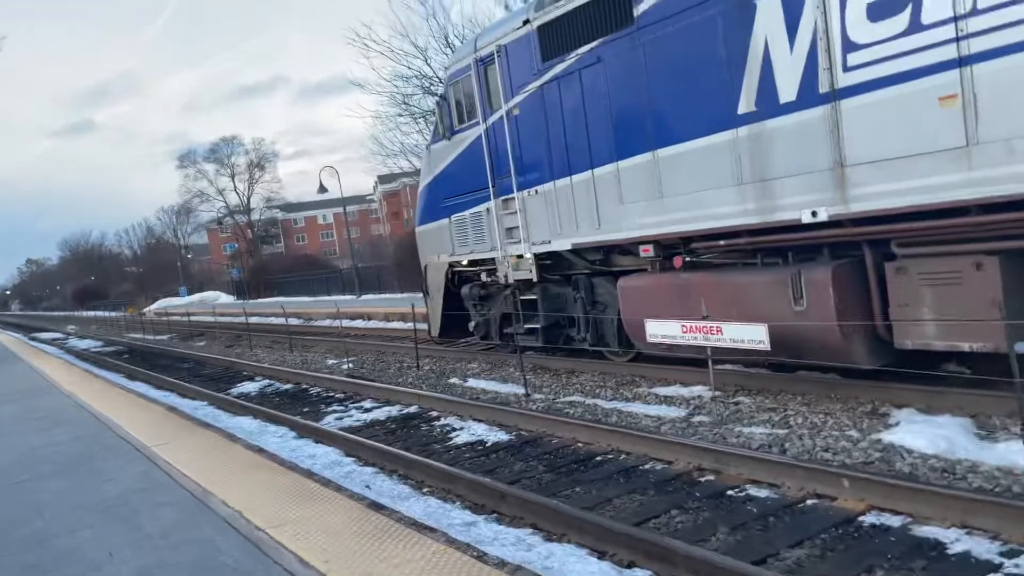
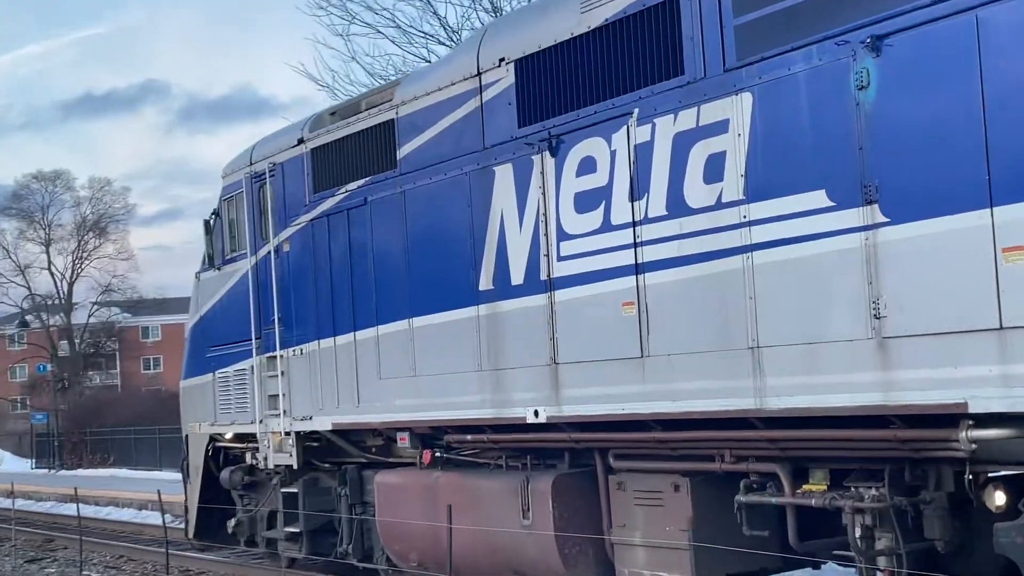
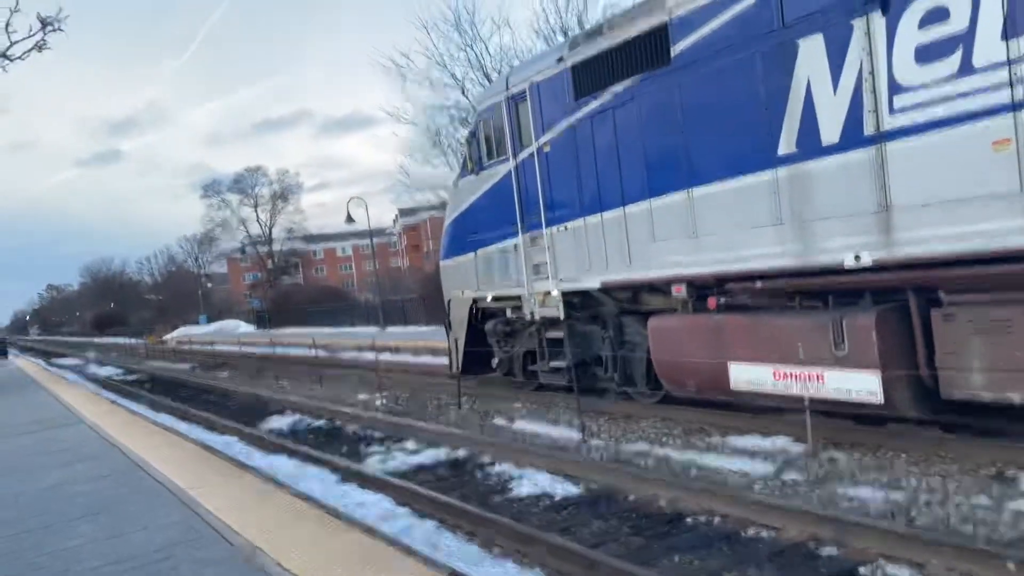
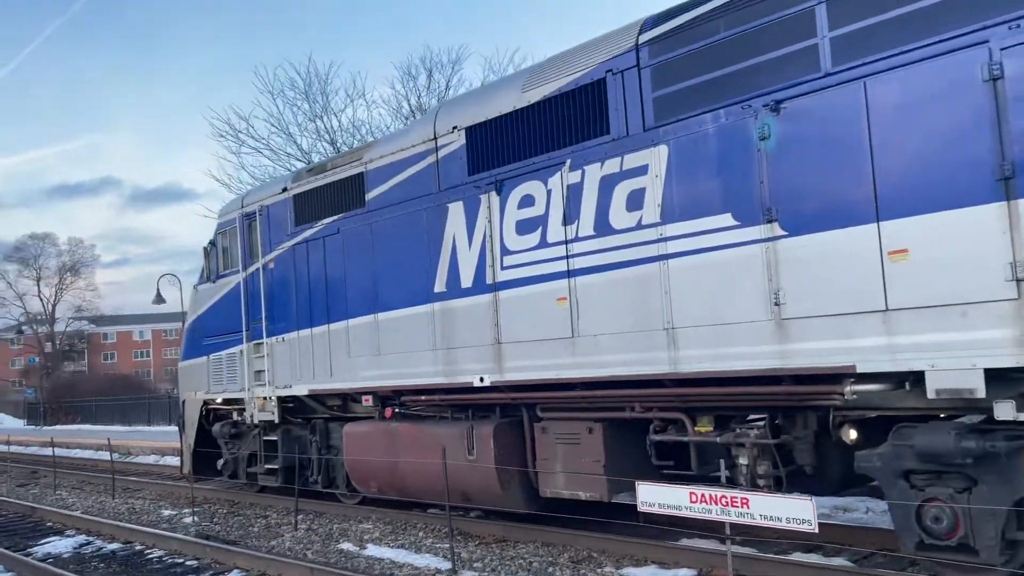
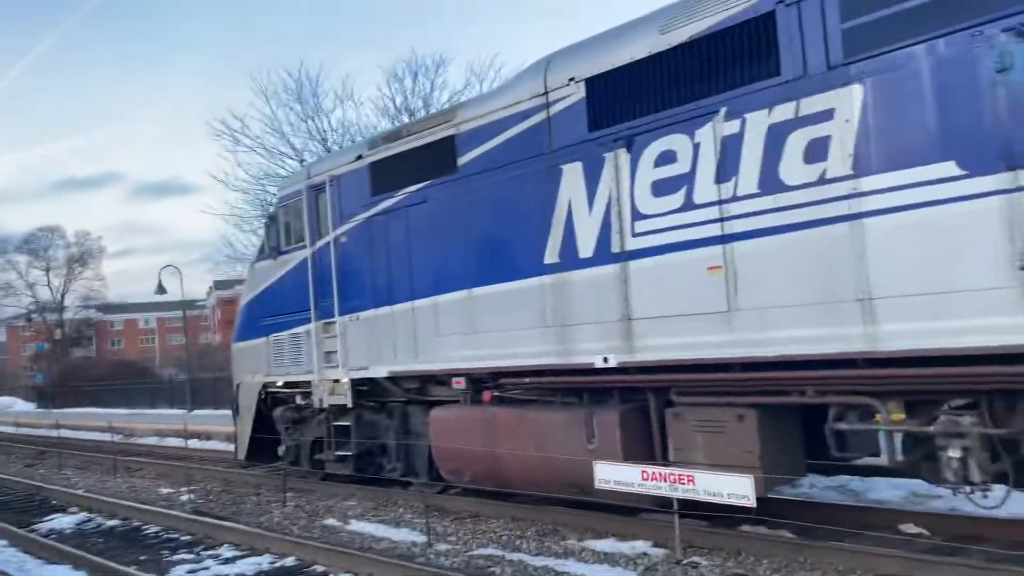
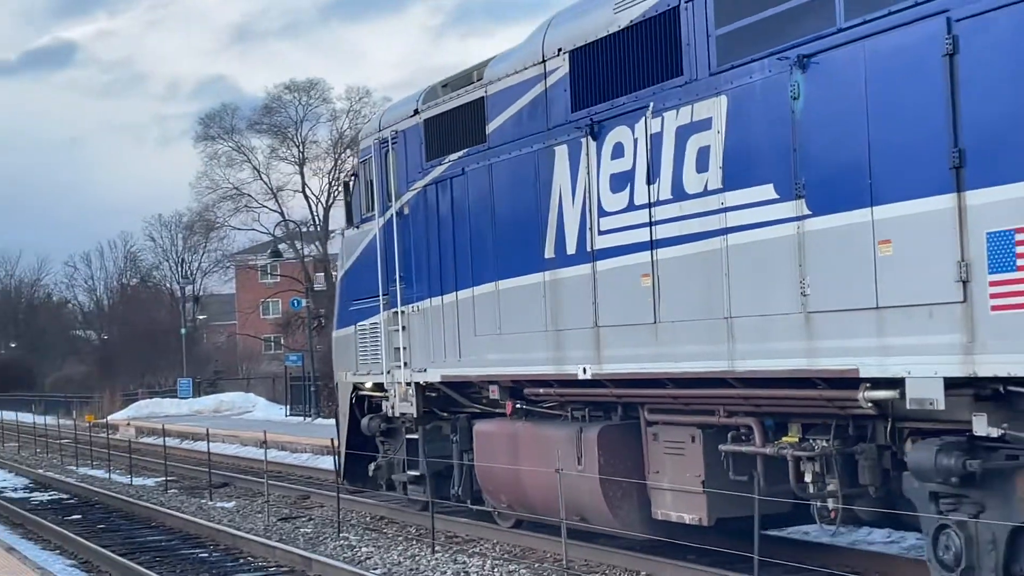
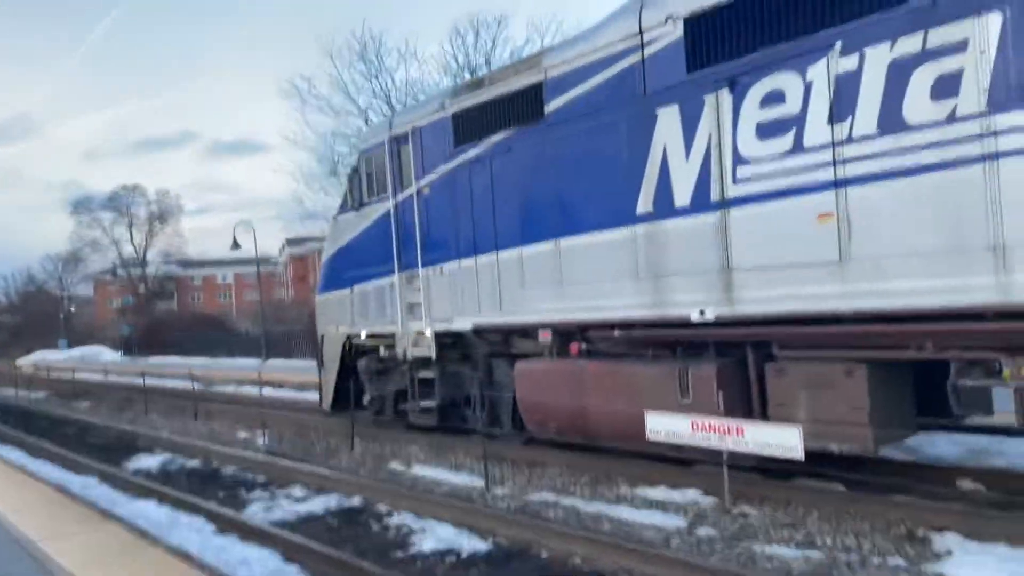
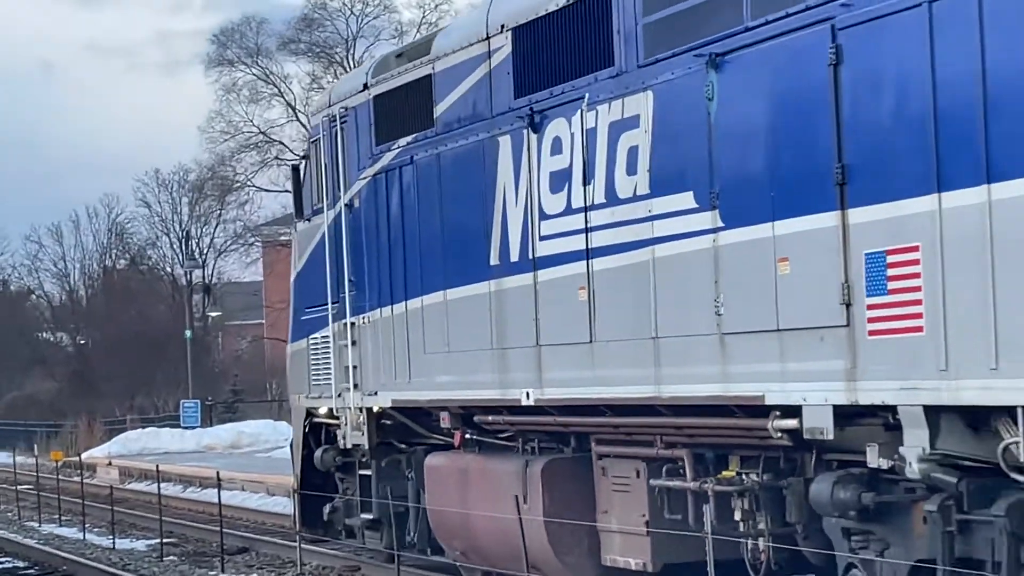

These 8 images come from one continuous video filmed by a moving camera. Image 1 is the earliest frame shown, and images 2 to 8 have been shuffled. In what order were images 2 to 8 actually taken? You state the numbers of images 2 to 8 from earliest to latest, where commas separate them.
3, 7, 5, 4, 2, 6, 8
